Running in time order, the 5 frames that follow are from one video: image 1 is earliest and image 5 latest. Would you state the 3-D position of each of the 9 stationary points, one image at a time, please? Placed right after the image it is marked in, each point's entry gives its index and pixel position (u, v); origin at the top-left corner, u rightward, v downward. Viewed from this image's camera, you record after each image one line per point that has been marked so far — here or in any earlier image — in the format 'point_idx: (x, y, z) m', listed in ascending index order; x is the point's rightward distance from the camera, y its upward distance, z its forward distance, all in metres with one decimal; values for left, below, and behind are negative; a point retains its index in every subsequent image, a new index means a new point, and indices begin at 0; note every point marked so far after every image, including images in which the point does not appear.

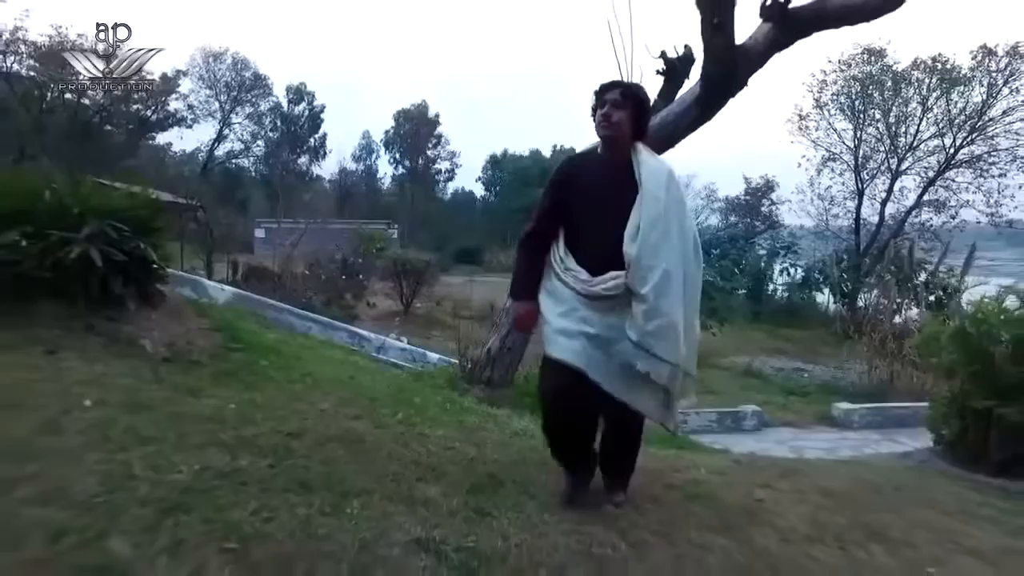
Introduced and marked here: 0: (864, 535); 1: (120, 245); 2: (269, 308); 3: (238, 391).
0: (+1.6, -1.1, +2.9) m
1: (-2.2, +0.2, +3.5) m
2: (-2.5, -0.2, +6.6) m
3: (-1.3, -0.5, +3.0) m
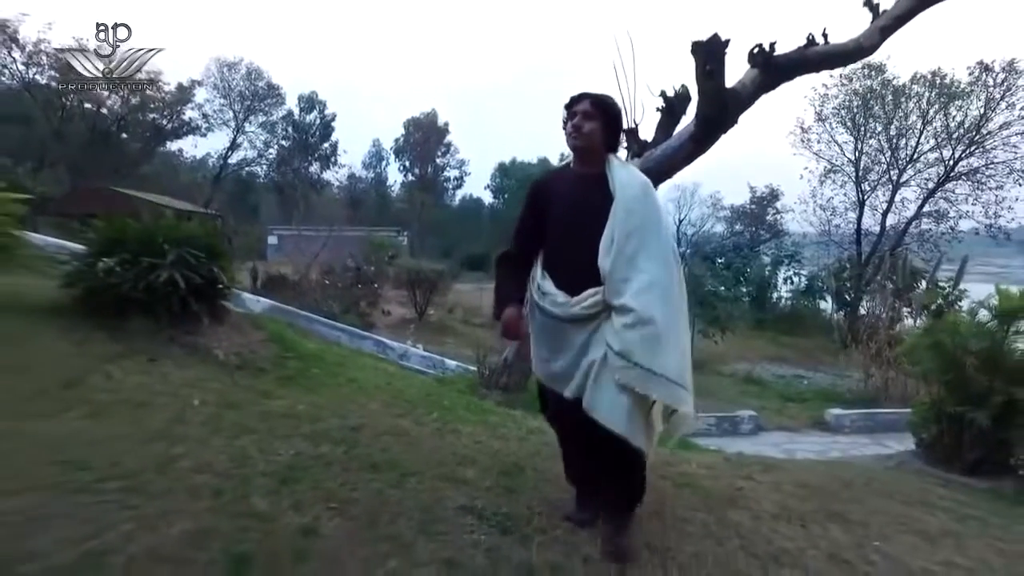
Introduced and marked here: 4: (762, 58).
0: (+1.7, -1.3, +3.5) m
1: (-2.0, +0.1, +4.1) m
2: (-2.3, -0.4, +7.2) m
3: (-1.2, -0.6, +3.6) m
4: (+2.0, +1.9, +5.1) m
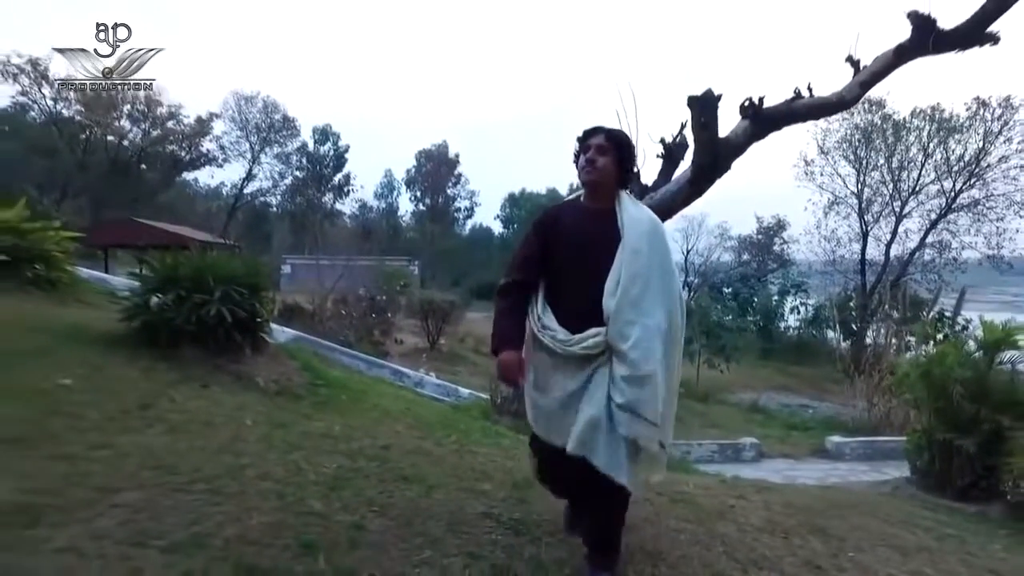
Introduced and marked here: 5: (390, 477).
0: (+1.8, -1.5, +3.8) m
1: (-2.0, -0.1, +4.6) m
2: (-2.2, -0.8, +7.7) m
3: (-1.1, -0.8, +4.0) m
4: (+2.1, +1.6, +5.6) m
5: (-0.6, -0.9, +3.1) m
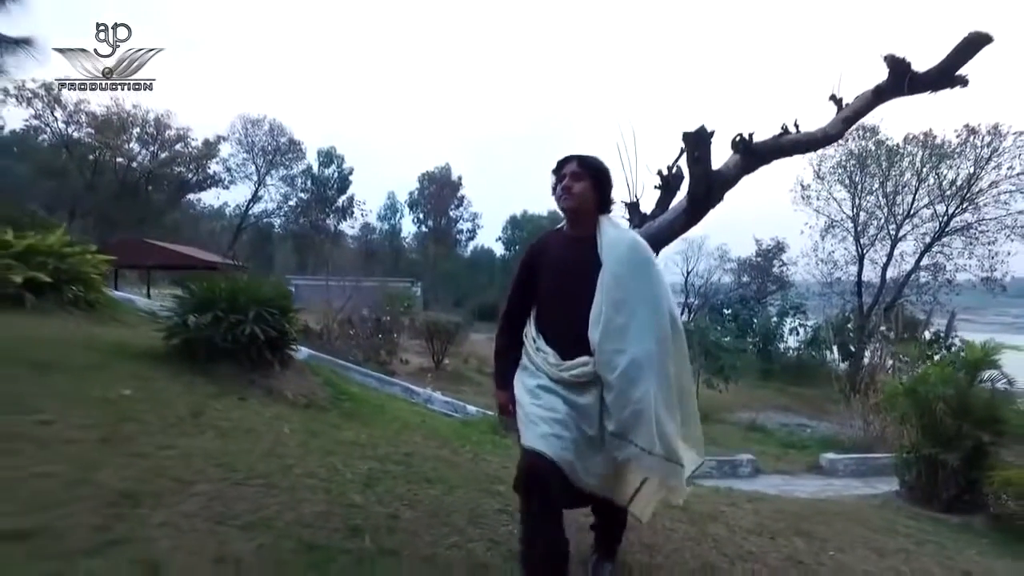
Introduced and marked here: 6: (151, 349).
0: (+1.9, -1.6, +4.2) m
1: (-1.9, -0.3, +5.0) m
2: (-2.1, -1.0, +8.1) m
3: (-1.1, -1.0, +4.4) m
4: (+2.2, +1.4, +6.1) m
5: (-0.5, -1.0, +3.5) m
6: (-2.8, -0.5, +4.9) m
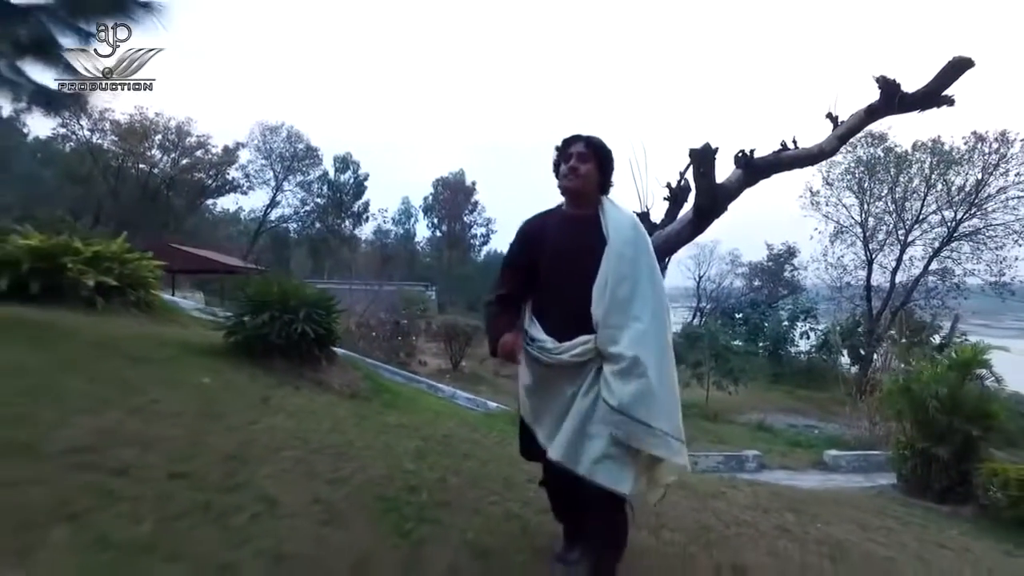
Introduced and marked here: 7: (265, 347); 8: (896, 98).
0: (+2.0, -1.6, +4.7) m
1: (-1.7, -0.3, +5.6) m
2: (-1.9, -1.1, +8.7) m
3: (-0.9, -1.0, +5.0) m
4: (+2.4, +1.3, +6.6) m
5: (-0.4, -1.1, +4.0) m
6: (-2.6, -0.5, +5.5) m
7: (-2.1, -0.5, +5.4) m
8: (+3.8, +1.9, +6.3) m
